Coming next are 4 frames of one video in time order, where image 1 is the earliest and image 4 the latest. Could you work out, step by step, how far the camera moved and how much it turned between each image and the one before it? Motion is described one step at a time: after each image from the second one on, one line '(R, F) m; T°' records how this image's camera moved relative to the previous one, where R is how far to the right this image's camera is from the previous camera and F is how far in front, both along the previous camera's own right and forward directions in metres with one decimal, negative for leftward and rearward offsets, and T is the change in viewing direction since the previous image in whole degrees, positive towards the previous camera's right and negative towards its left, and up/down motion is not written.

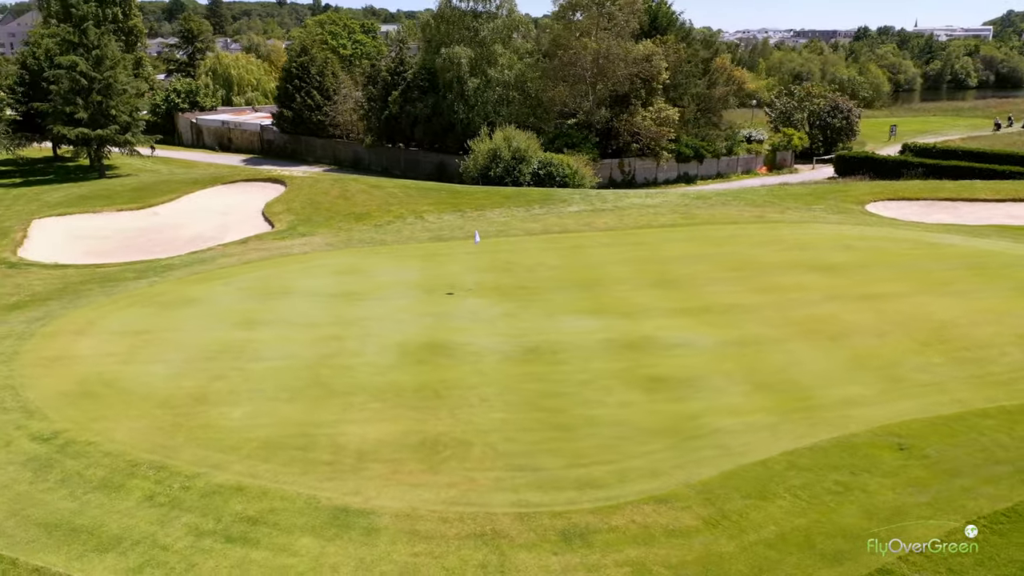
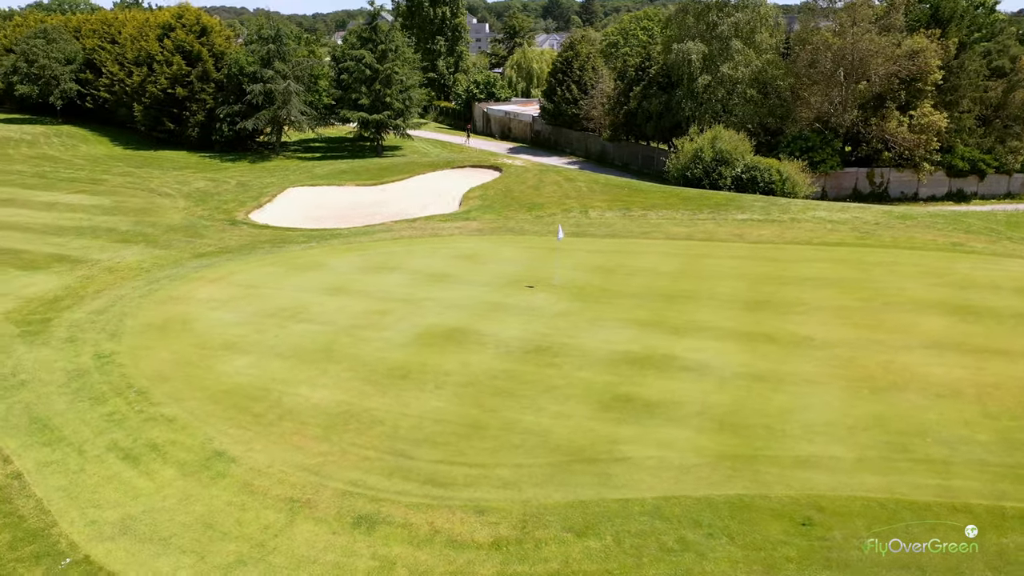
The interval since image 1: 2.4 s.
(+4.9, +1.1) m; -24°
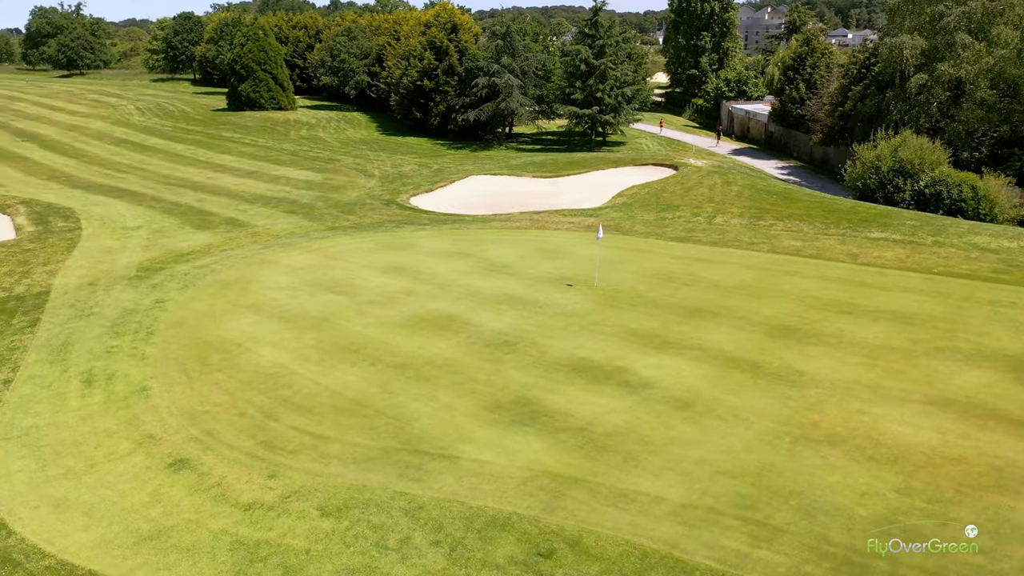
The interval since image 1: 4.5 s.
(+5.1, +1.0) m; -21°
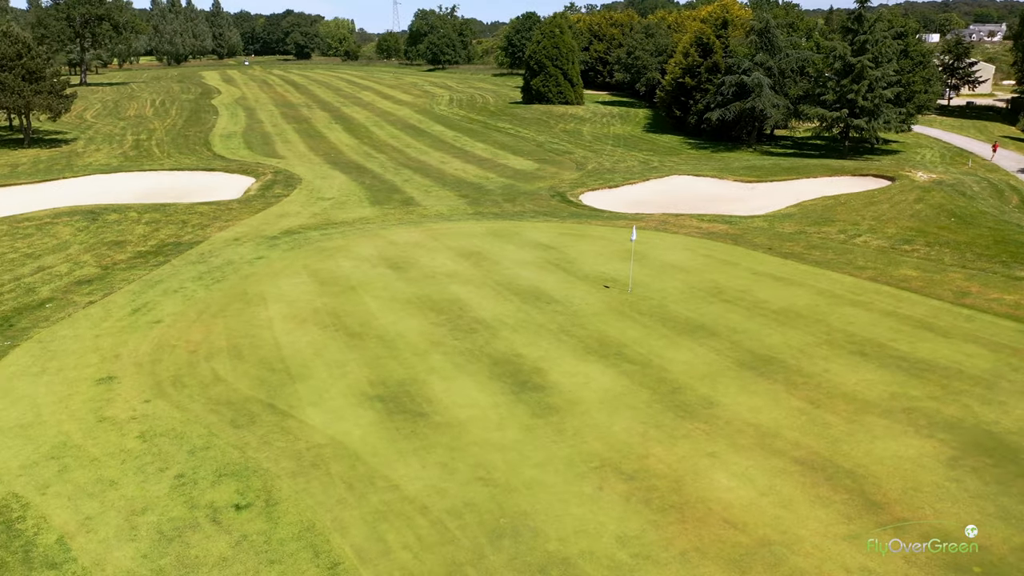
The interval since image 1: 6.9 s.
(+5.7, +1.1) m; -24°
